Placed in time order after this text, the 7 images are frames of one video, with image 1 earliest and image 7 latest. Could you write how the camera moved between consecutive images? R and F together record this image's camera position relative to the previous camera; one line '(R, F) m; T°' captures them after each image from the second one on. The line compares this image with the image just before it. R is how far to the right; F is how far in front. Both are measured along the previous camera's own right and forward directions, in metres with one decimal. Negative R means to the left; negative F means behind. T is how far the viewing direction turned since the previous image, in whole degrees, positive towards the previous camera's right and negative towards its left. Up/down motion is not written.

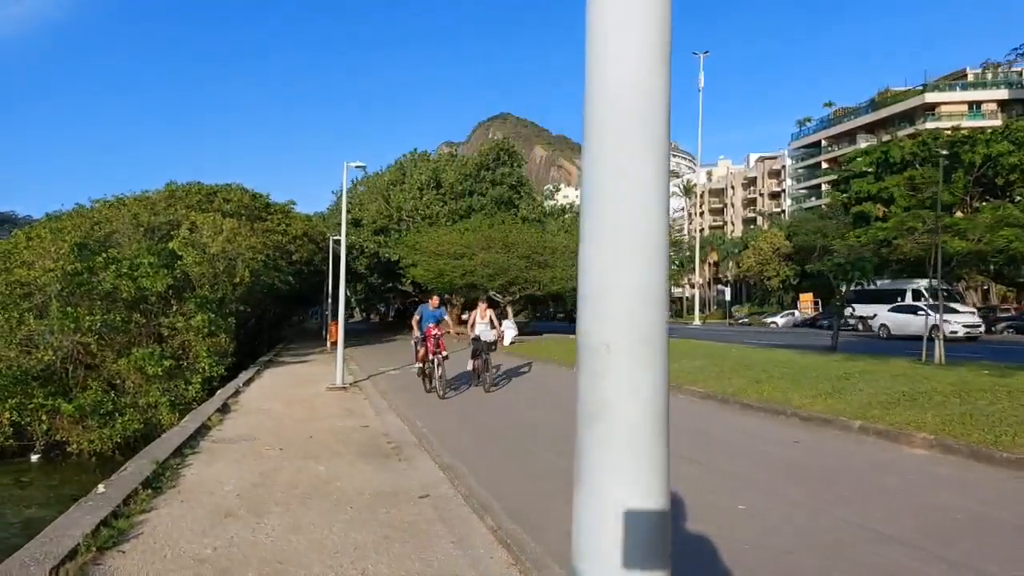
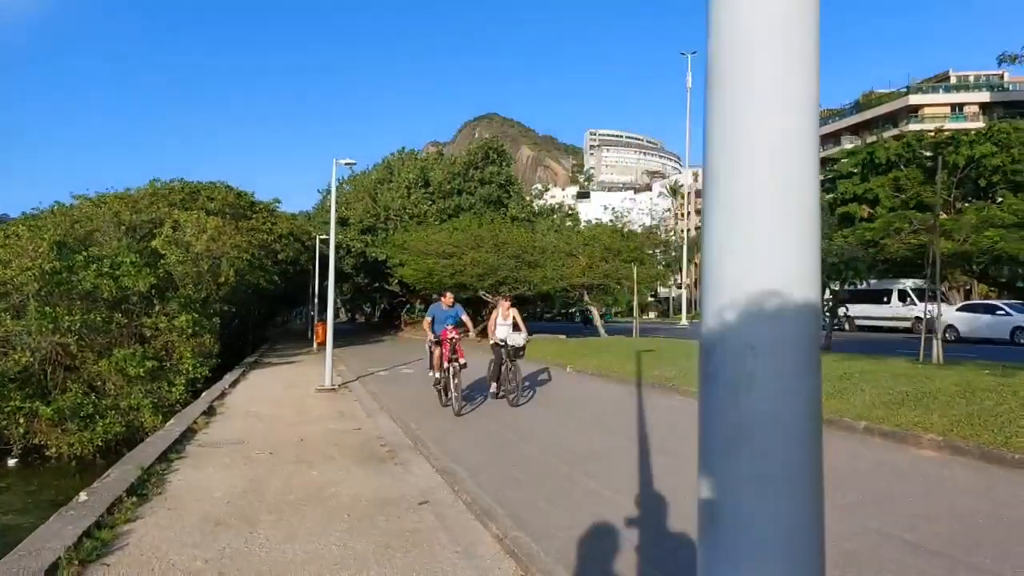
(-0.2, +0.3) m; +1°
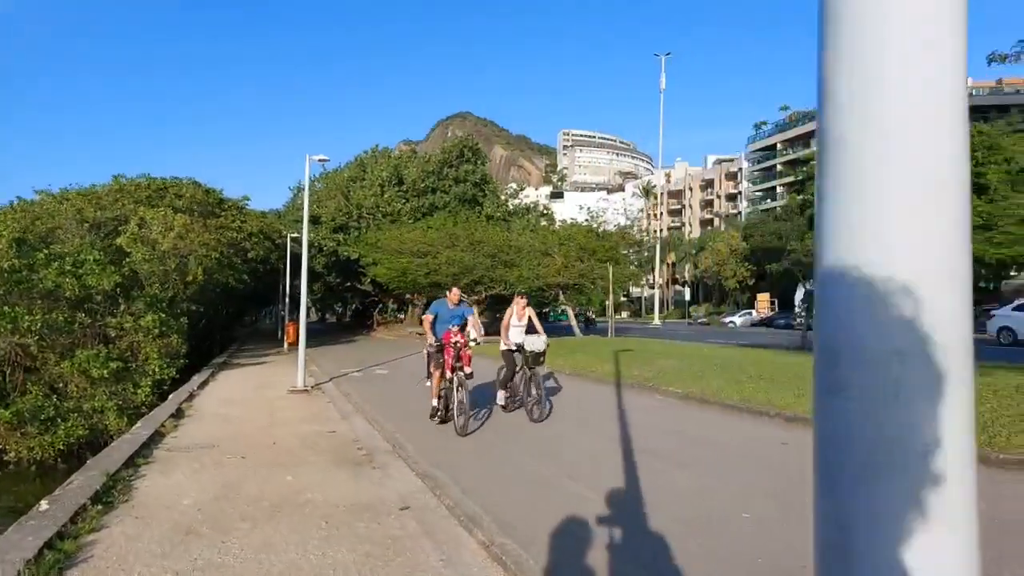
(-0.1, +0.3) m; +2°
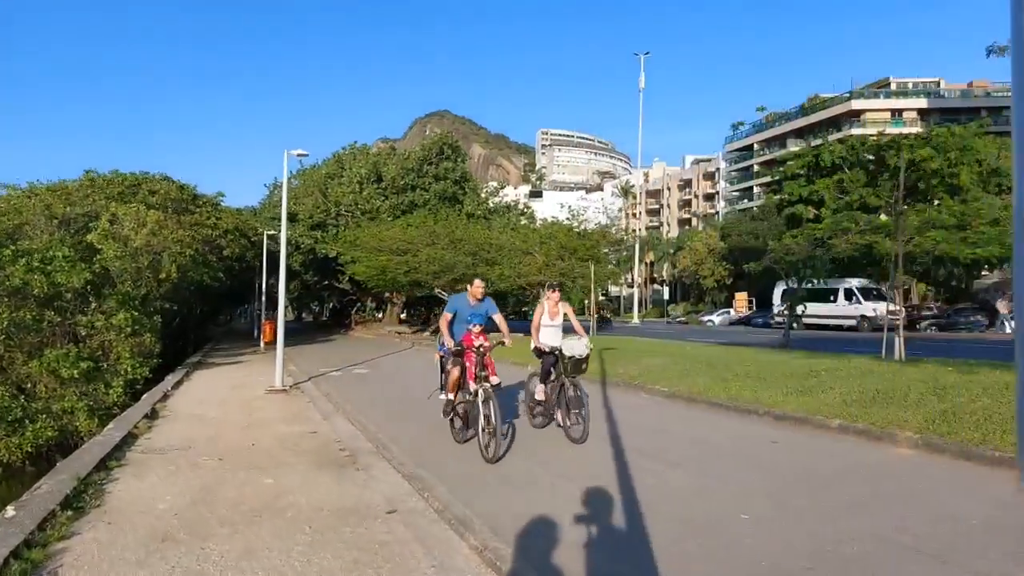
(-0.1, +0.3) m; +2°
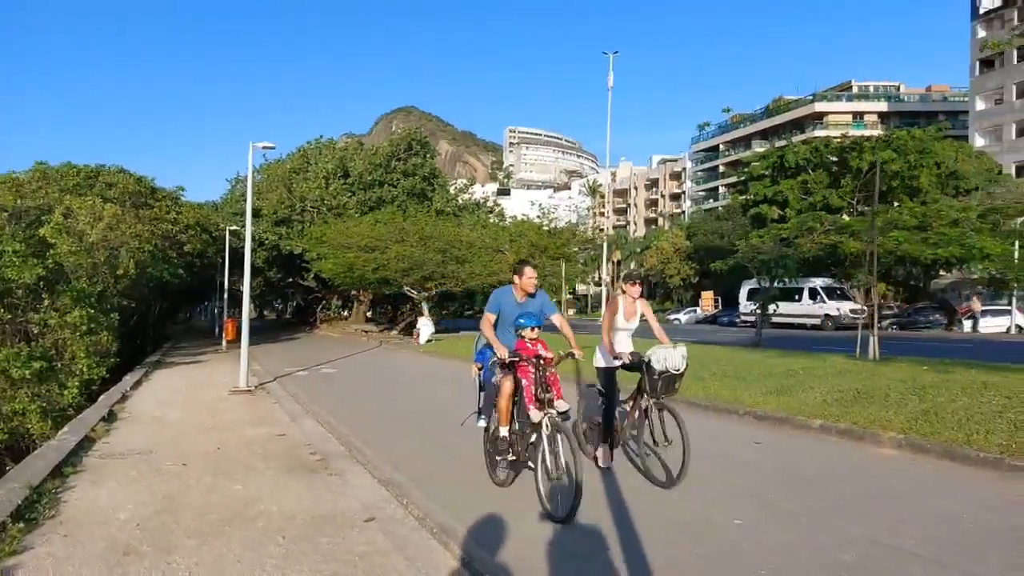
(-0.2, +0.3) m; +2°
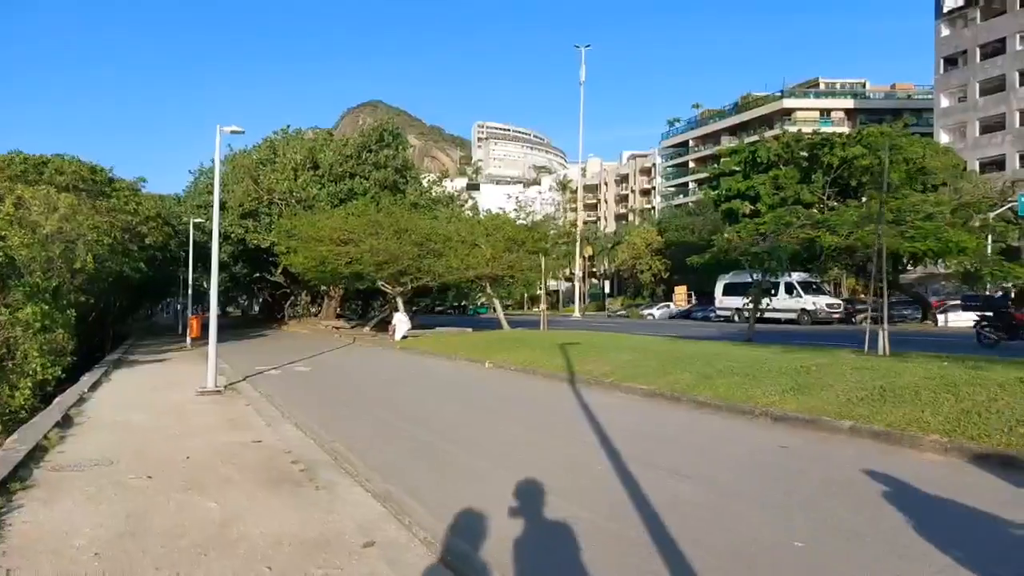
(-0.4, +0.9) m; +2°
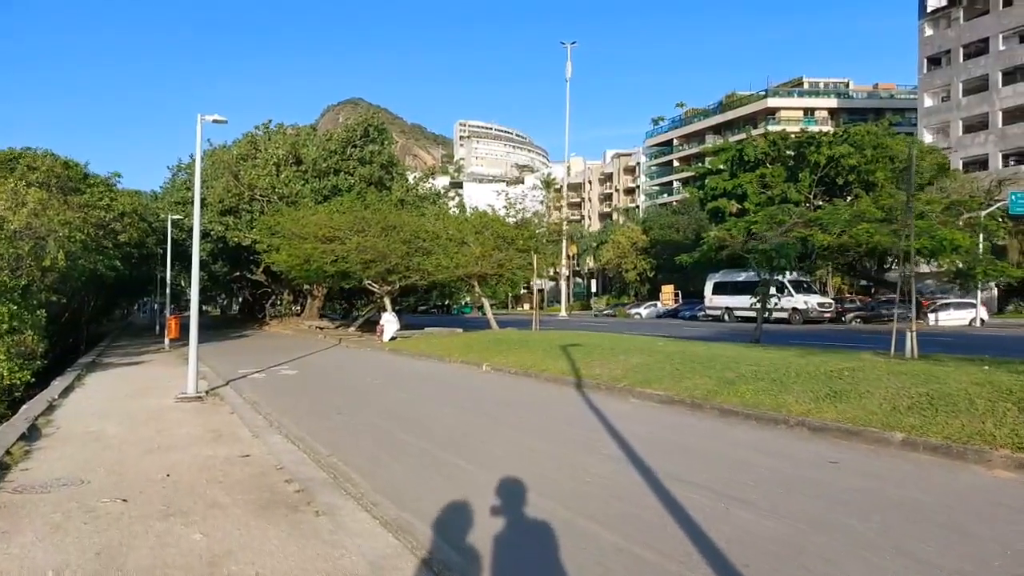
(-0.4, +0.9) m; +1°
